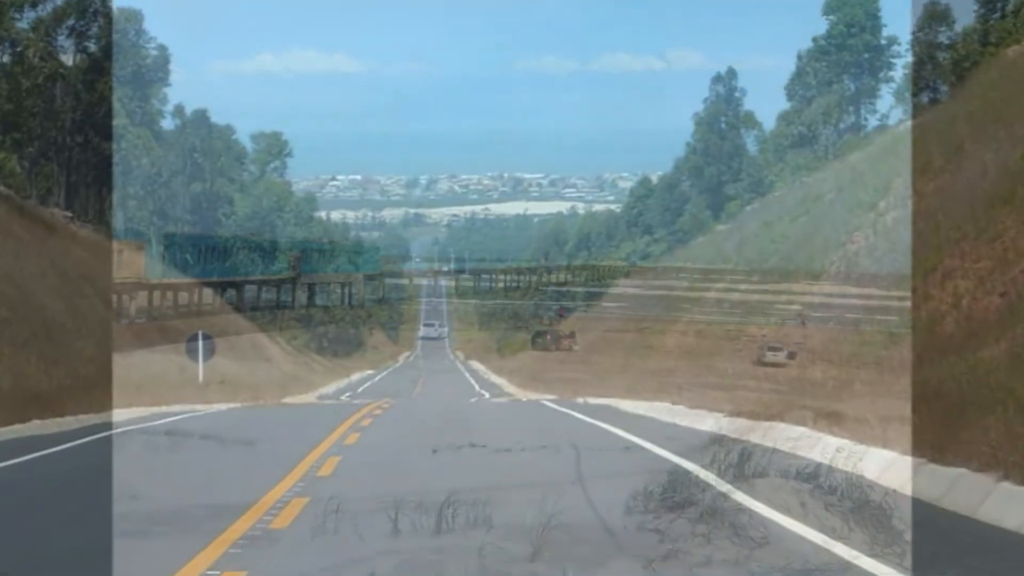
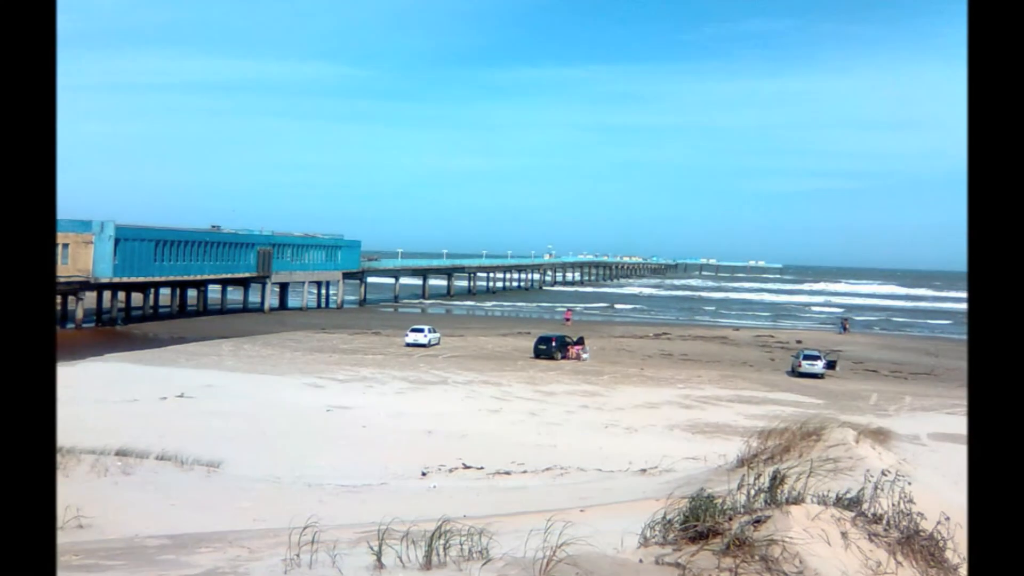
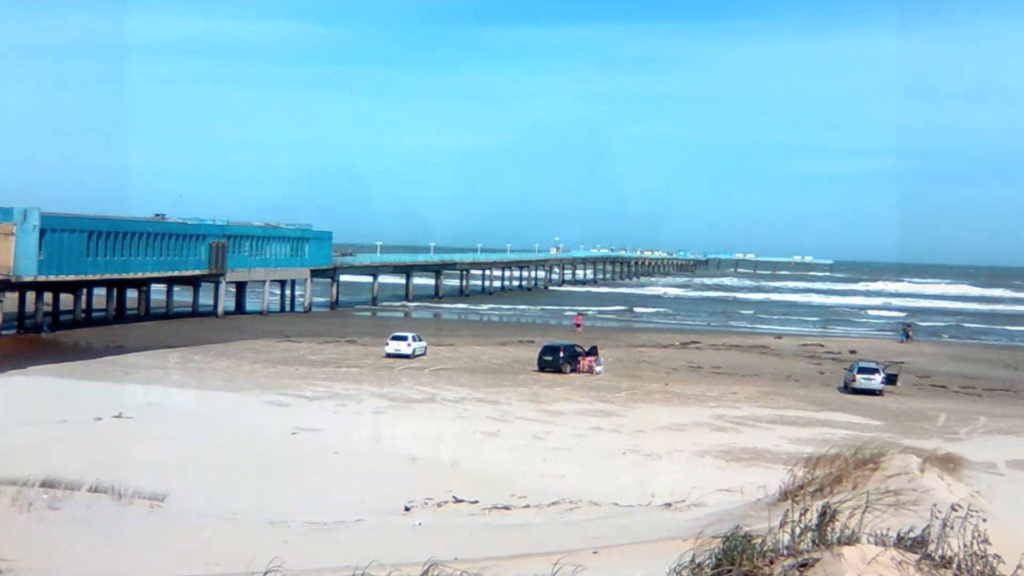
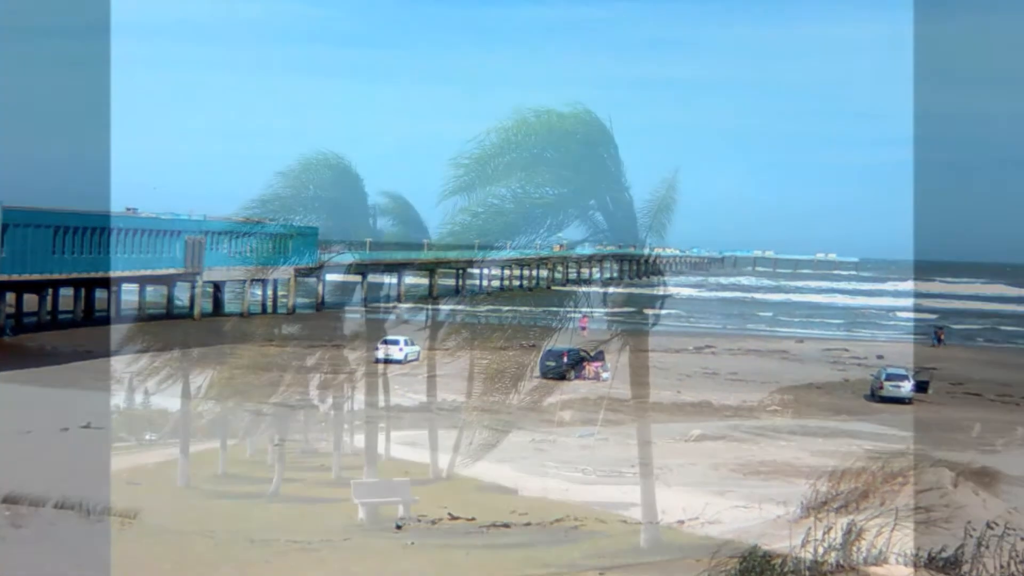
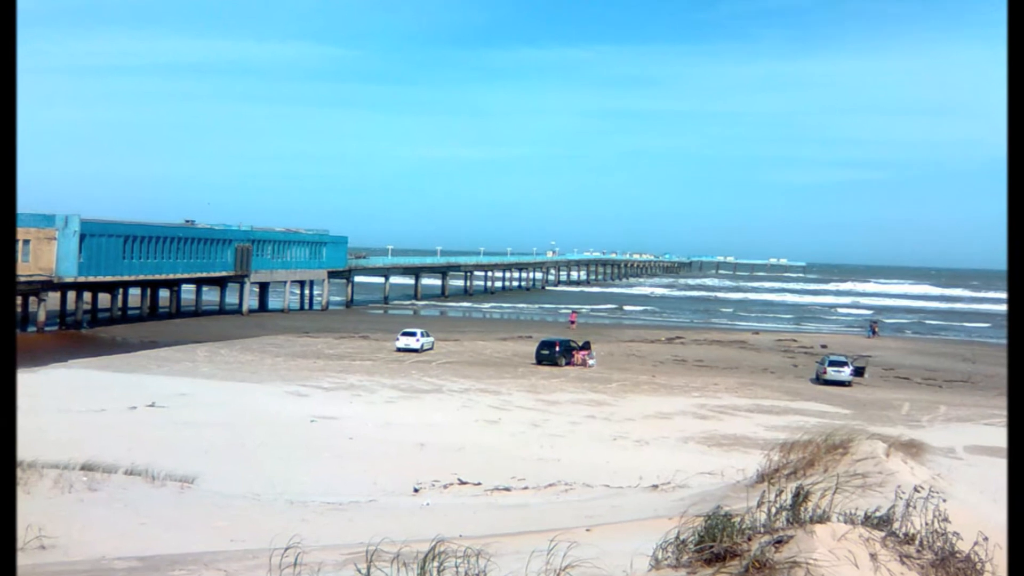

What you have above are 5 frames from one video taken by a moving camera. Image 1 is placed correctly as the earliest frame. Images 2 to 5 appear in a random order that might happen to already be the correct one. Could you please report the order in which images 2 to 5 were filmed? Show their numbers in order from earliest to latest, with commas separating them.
2, 5, 3, 4
